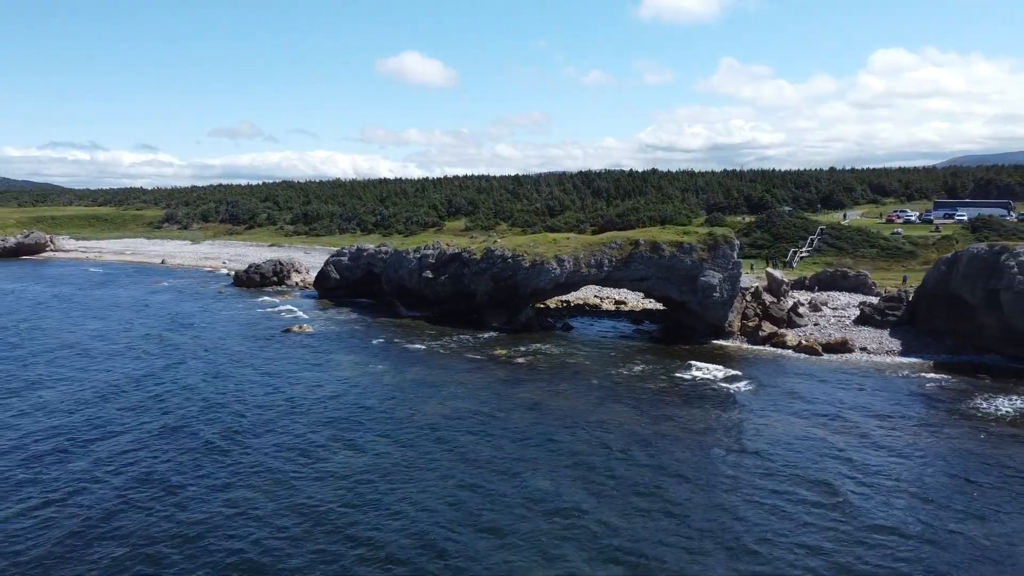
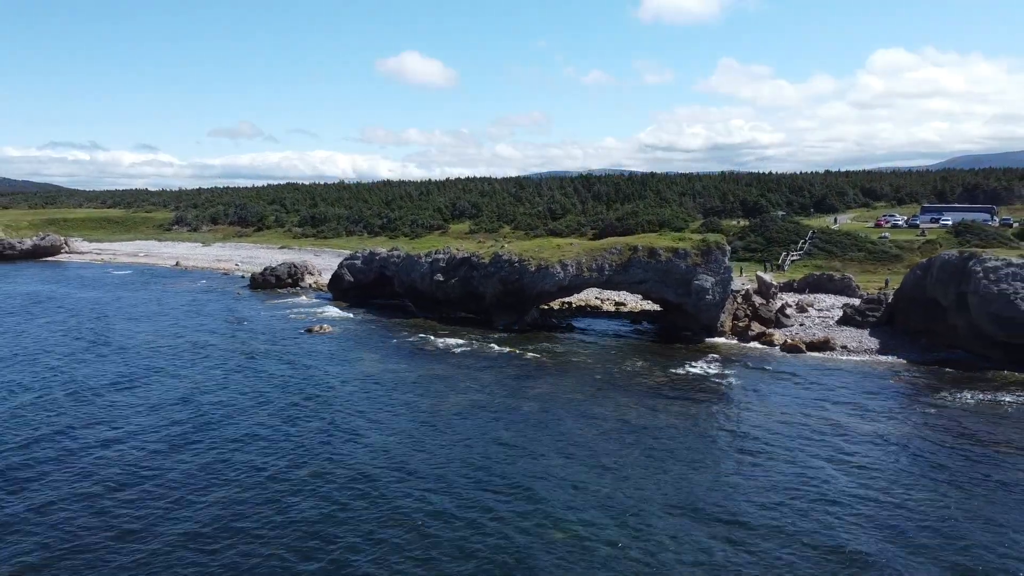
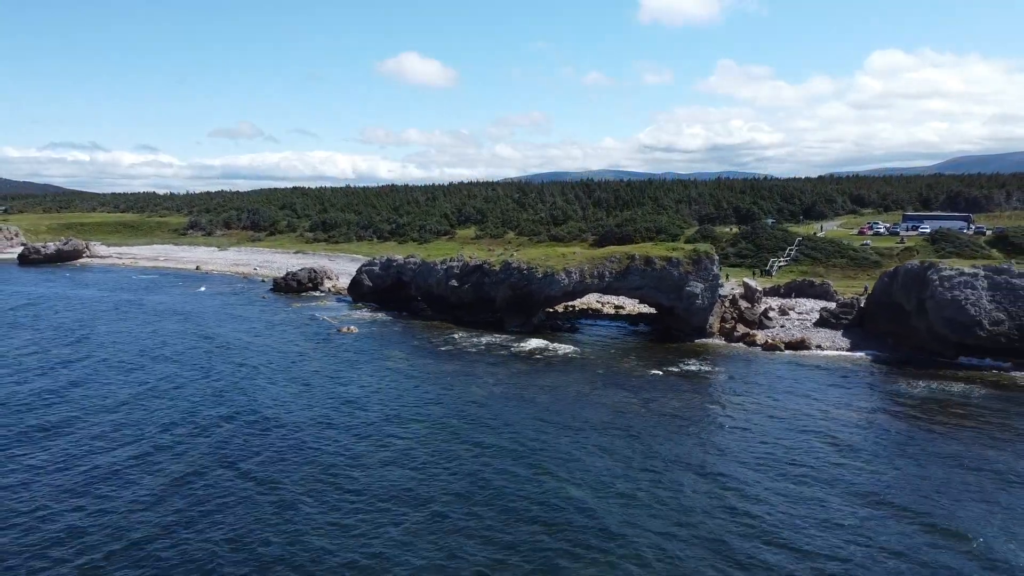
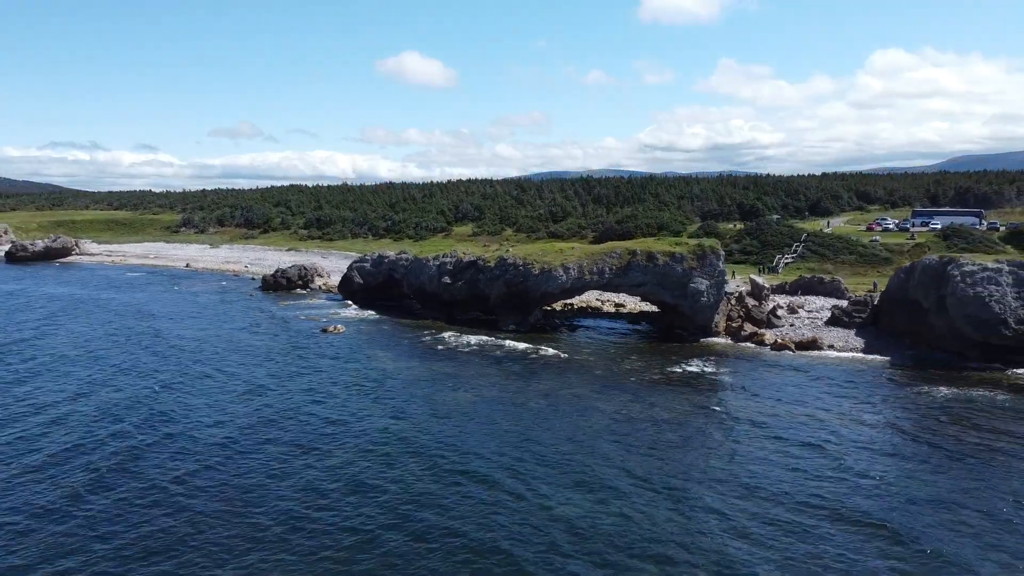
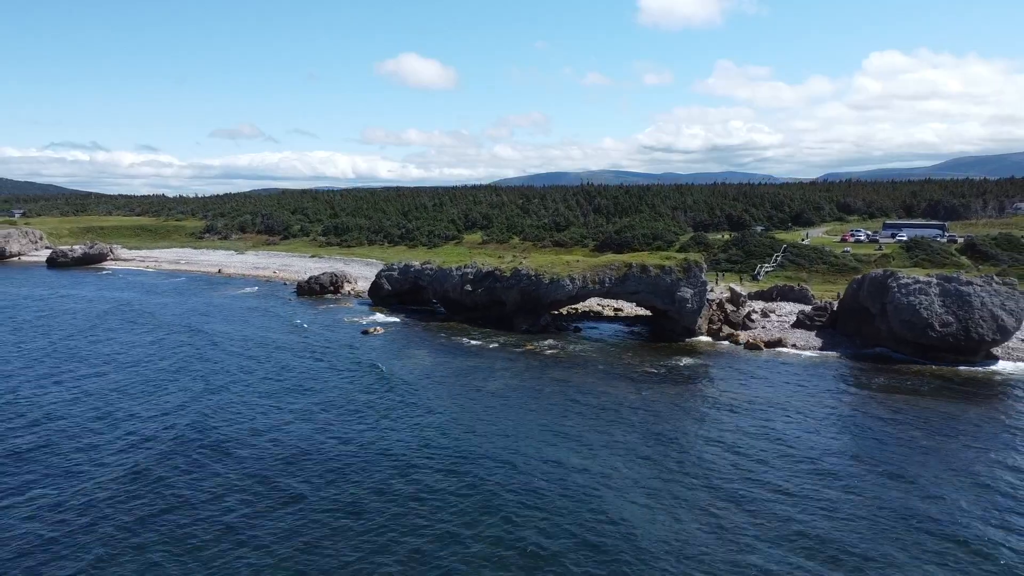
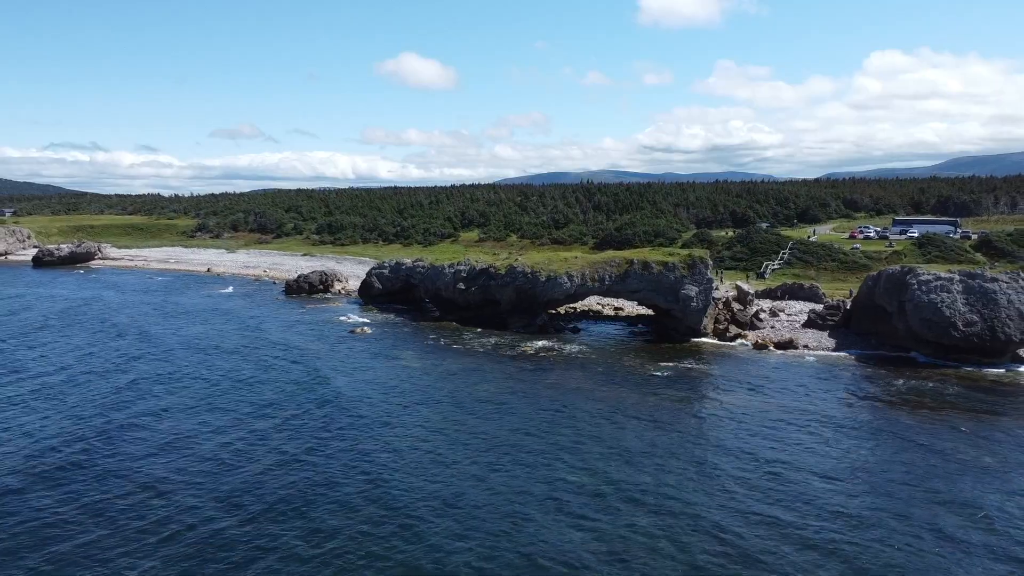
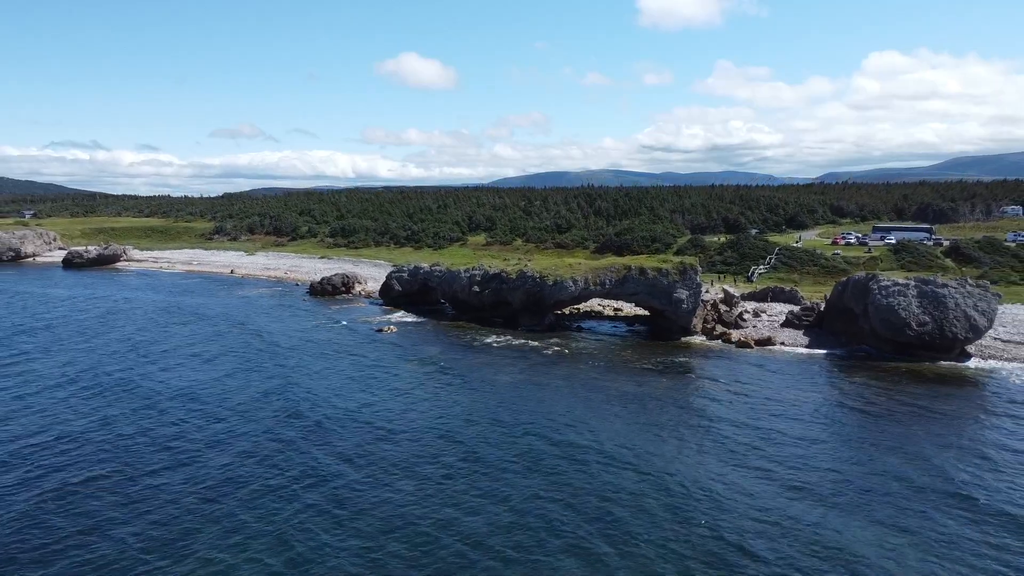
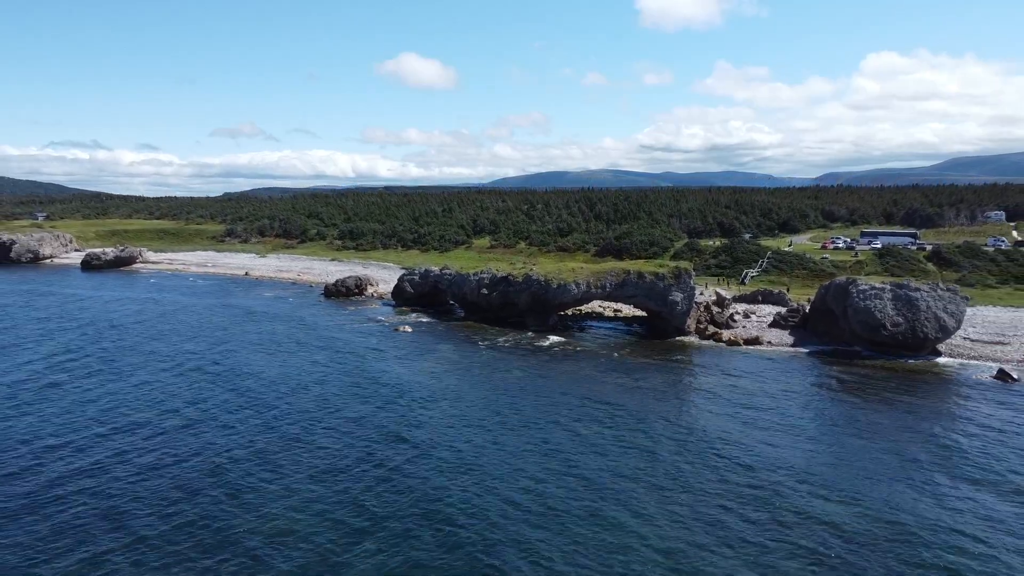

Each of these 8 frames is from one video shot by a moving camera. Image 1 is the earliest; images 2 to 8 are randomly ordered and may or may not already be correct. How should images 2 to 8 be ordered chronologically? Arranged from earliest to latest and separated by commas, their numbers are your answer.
2, 4, 3, 6, 5, 7, 8
